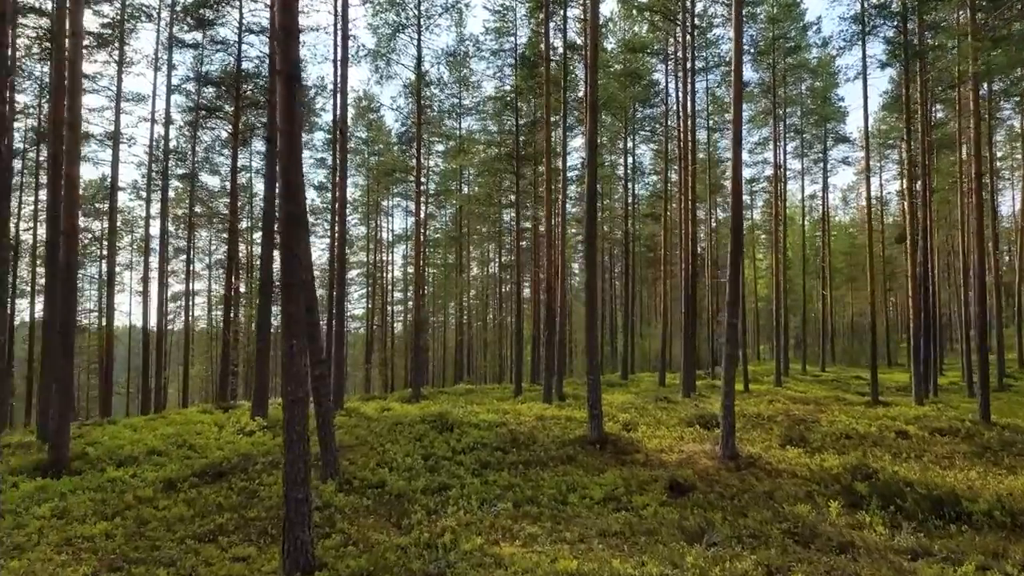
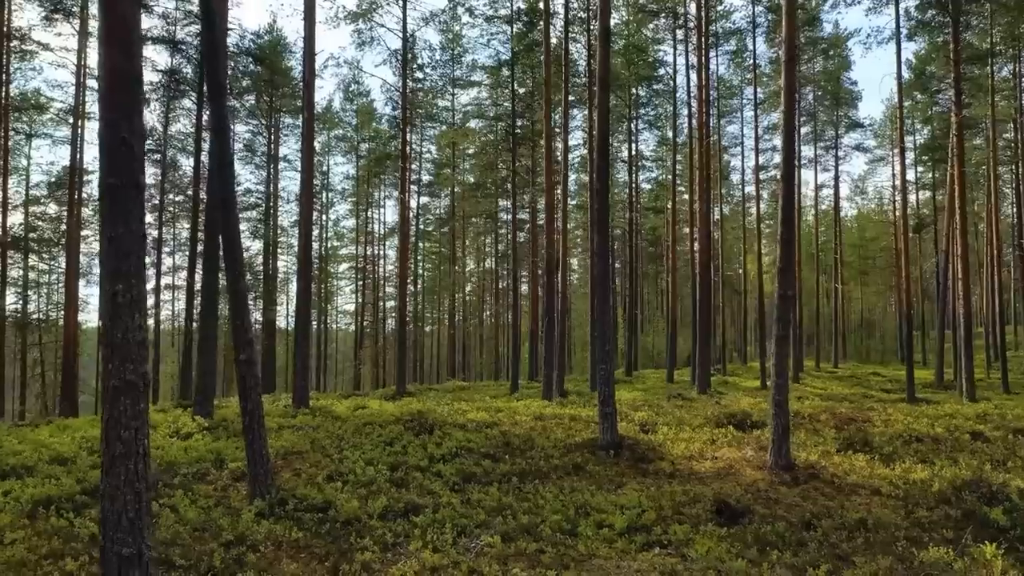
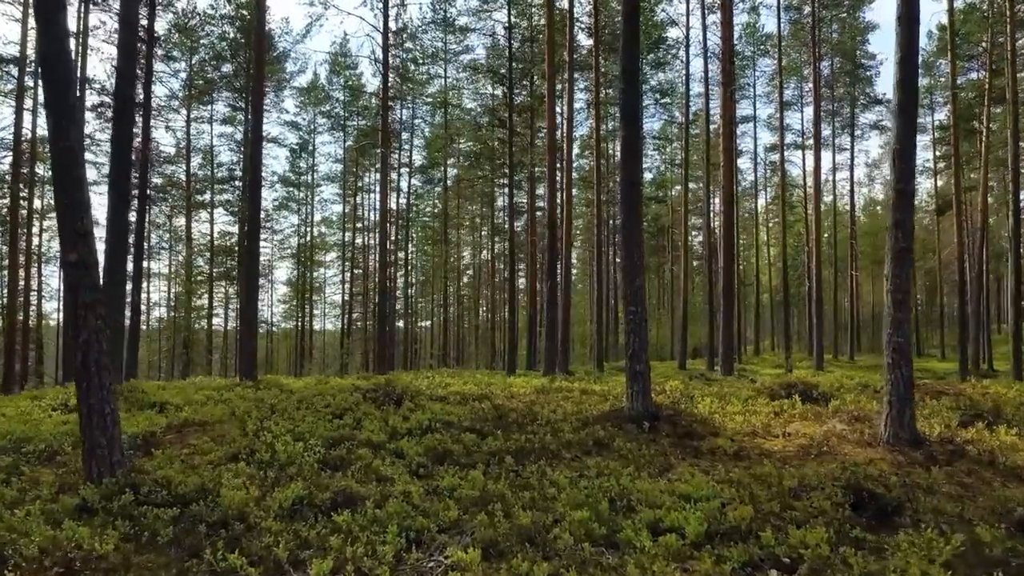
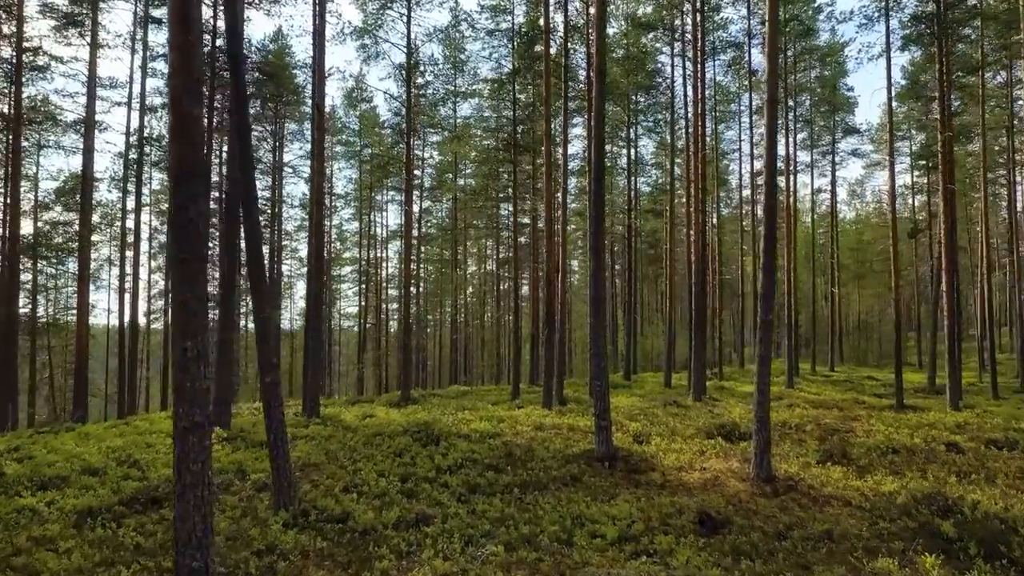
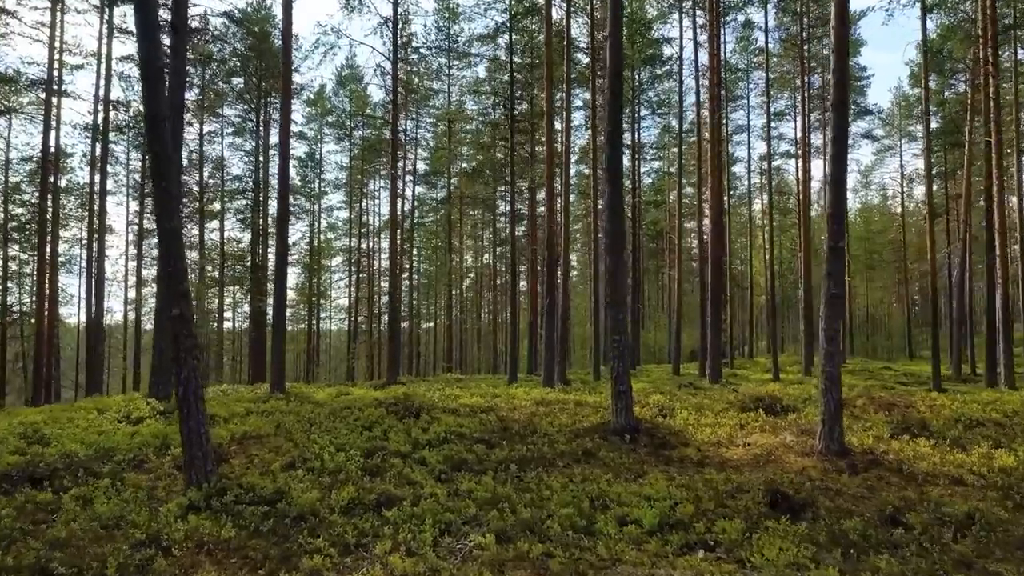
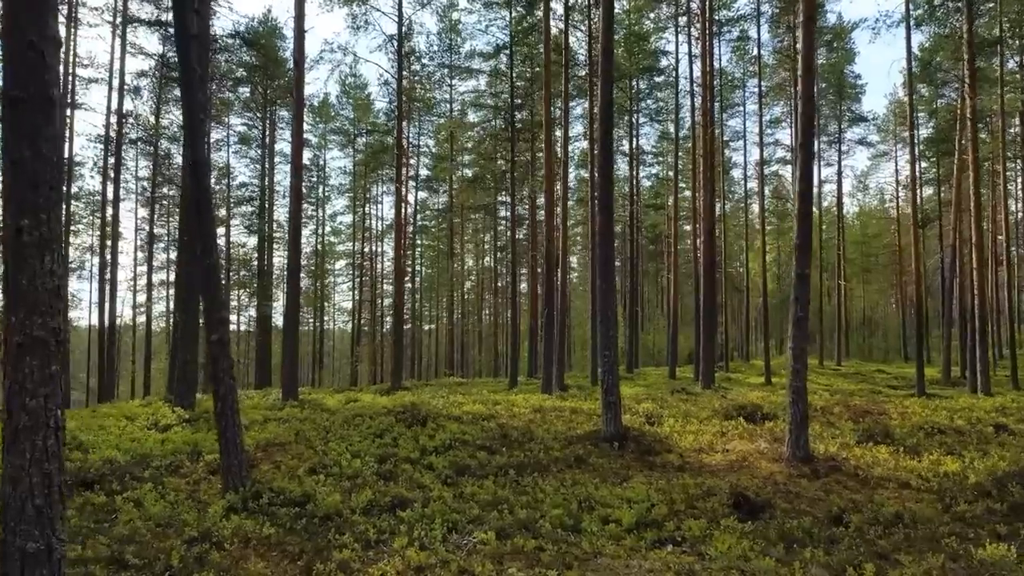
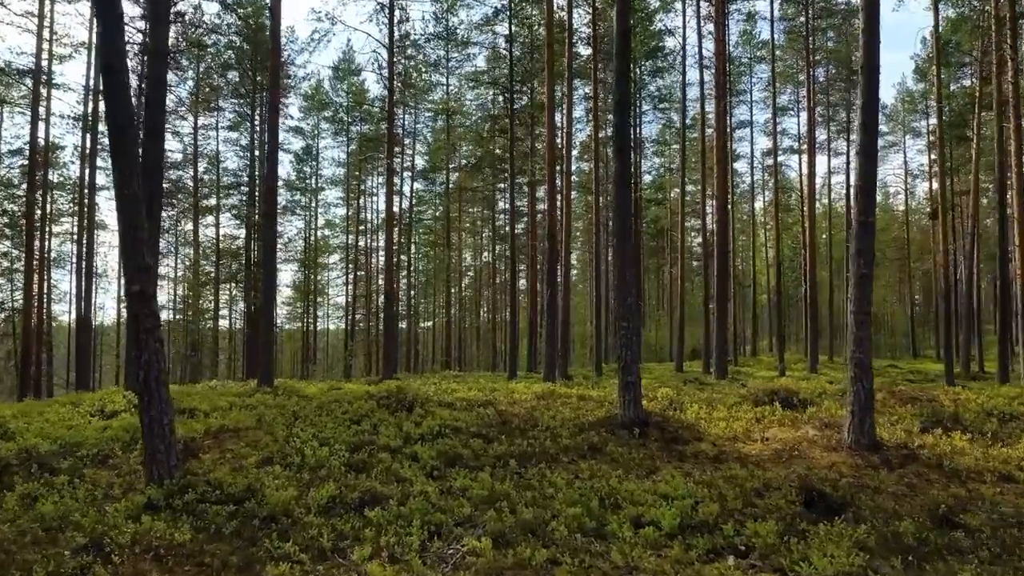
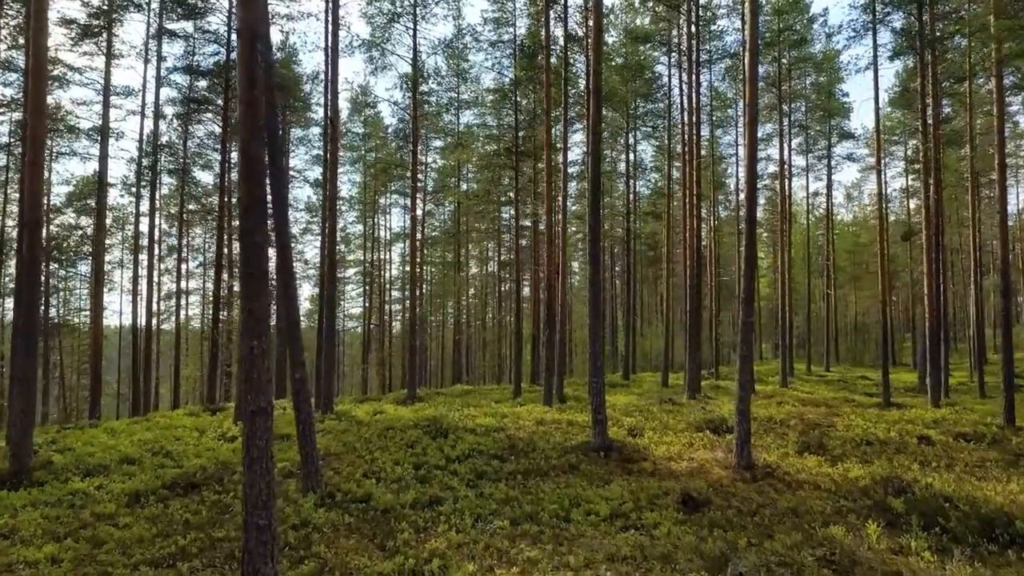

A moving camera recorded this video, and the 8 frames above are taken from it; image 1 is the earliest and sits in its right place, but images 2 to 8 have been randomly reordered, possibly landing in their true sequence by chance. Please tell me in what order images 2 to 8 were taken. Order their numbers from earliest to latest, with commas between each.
8, 4, 2, 6, 5, 7, 3
